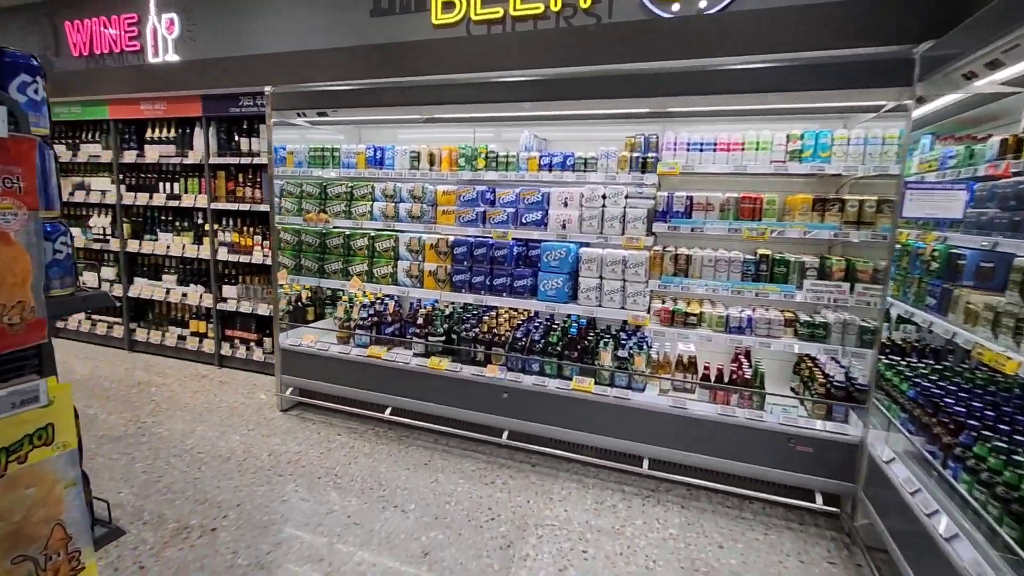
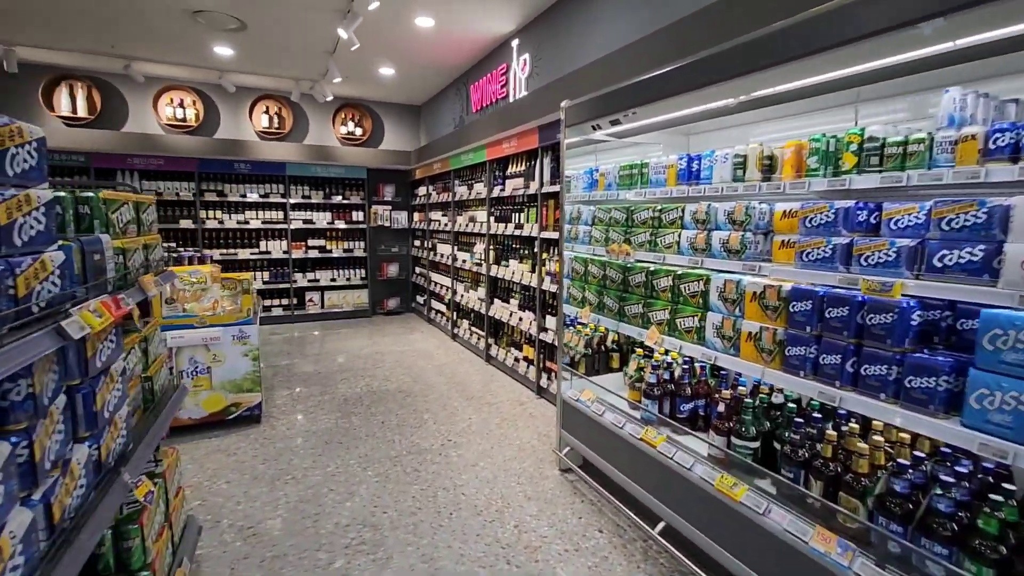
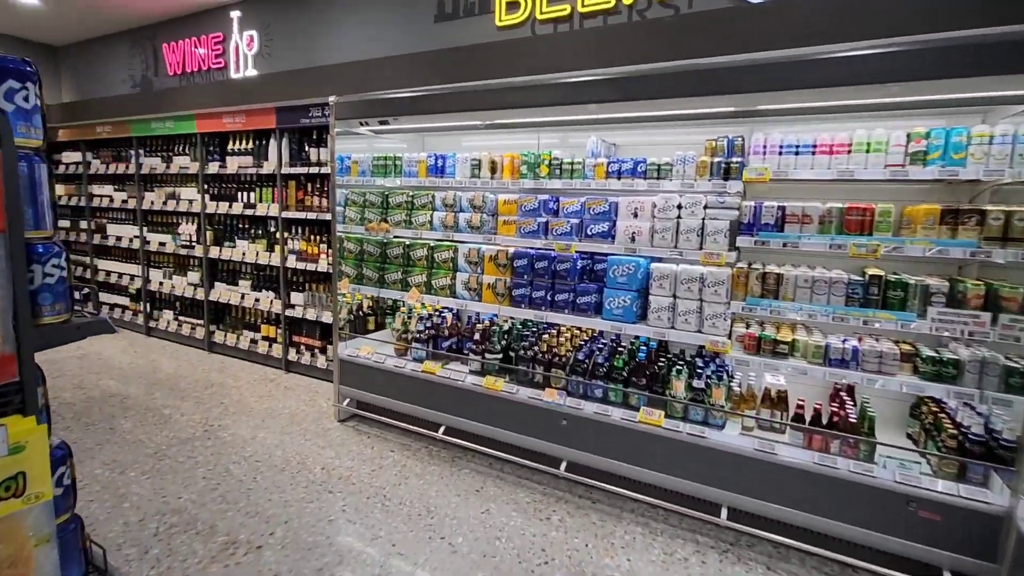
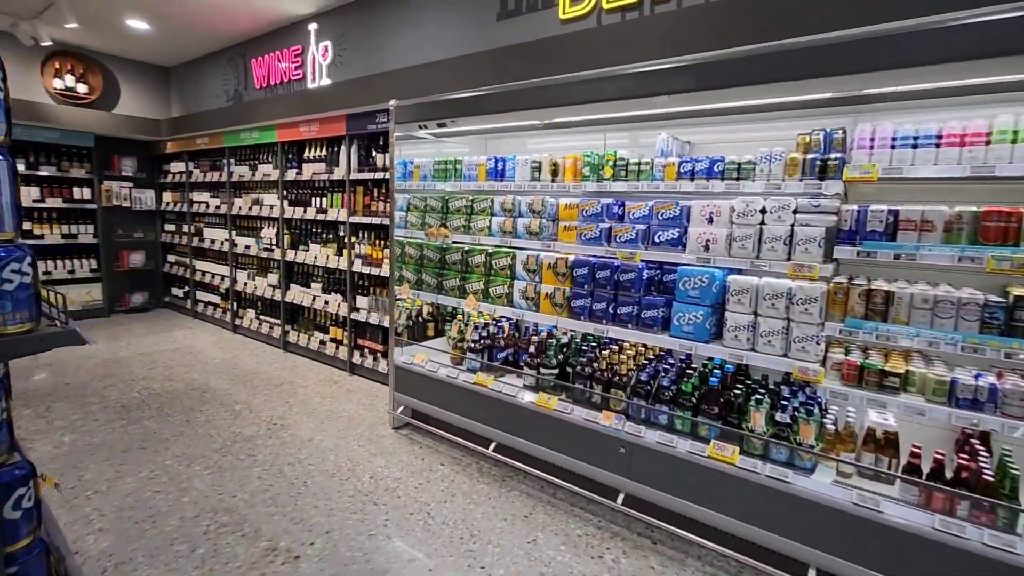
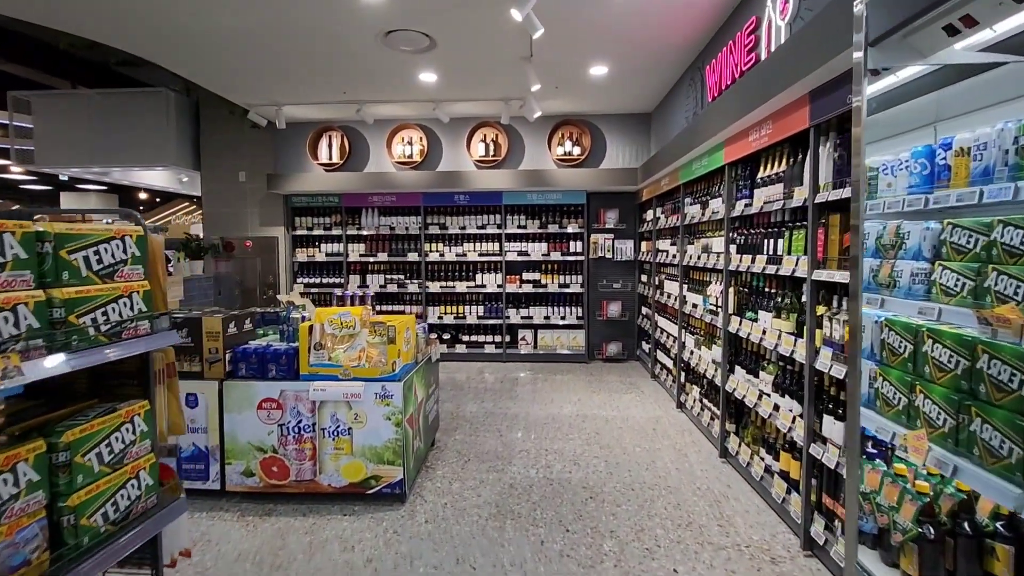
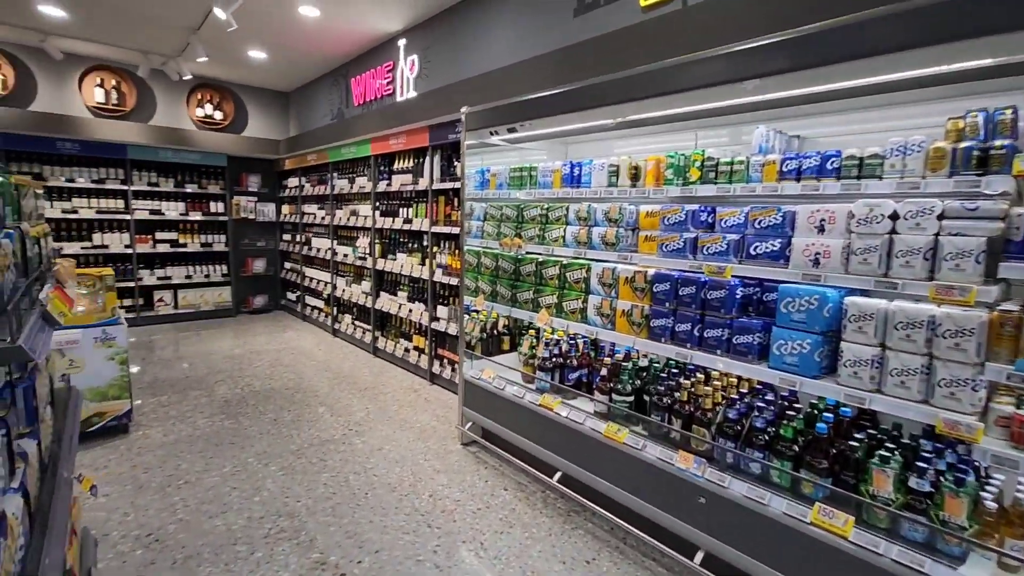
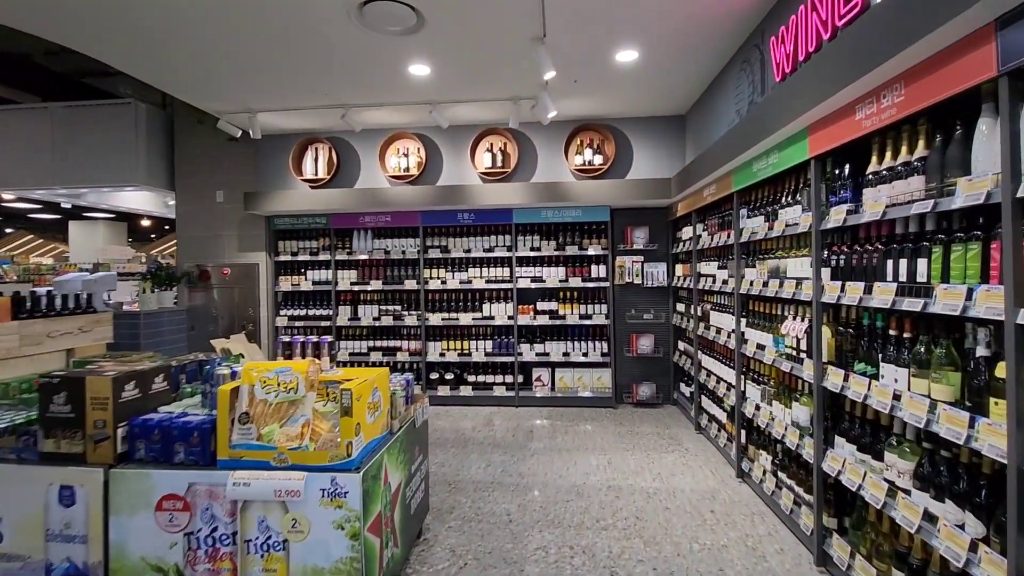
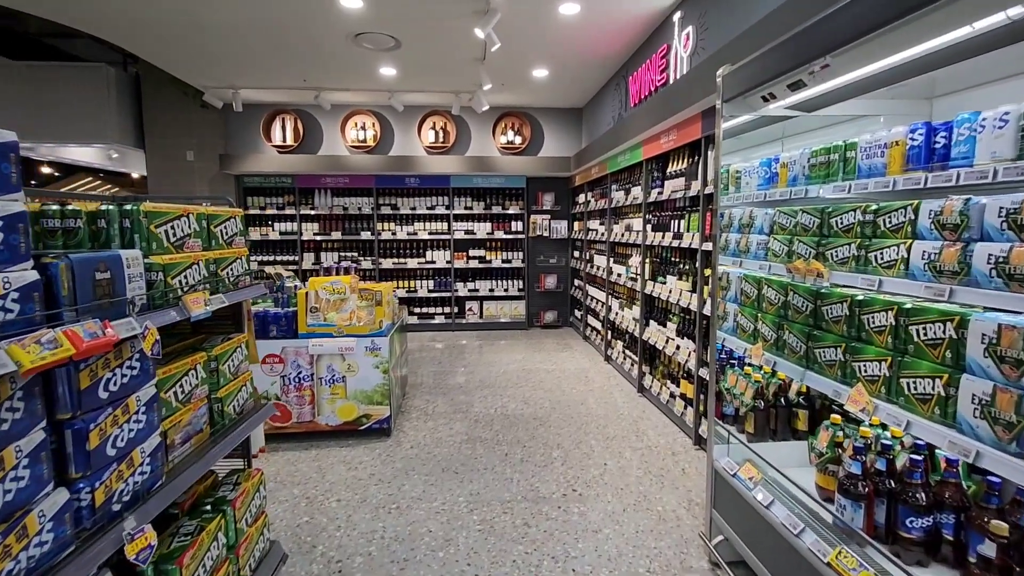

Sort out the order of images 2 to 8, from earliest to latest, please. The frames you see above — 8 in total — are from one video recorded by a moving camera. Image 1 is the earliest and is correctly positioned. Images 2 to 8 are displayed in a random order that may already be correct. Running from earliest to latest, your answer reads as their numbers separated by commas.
3, 4, 6, 2, 8, 5, 7
